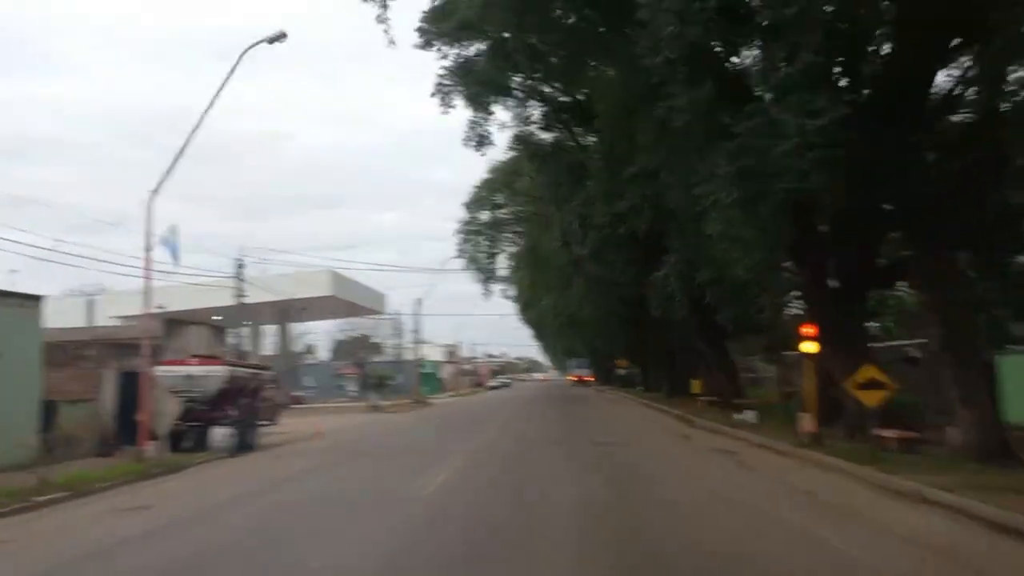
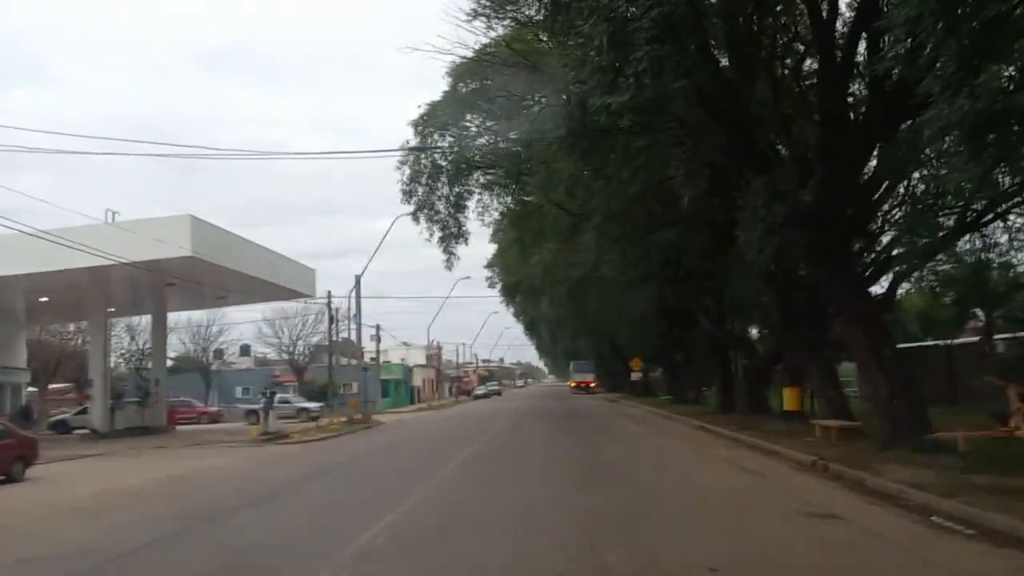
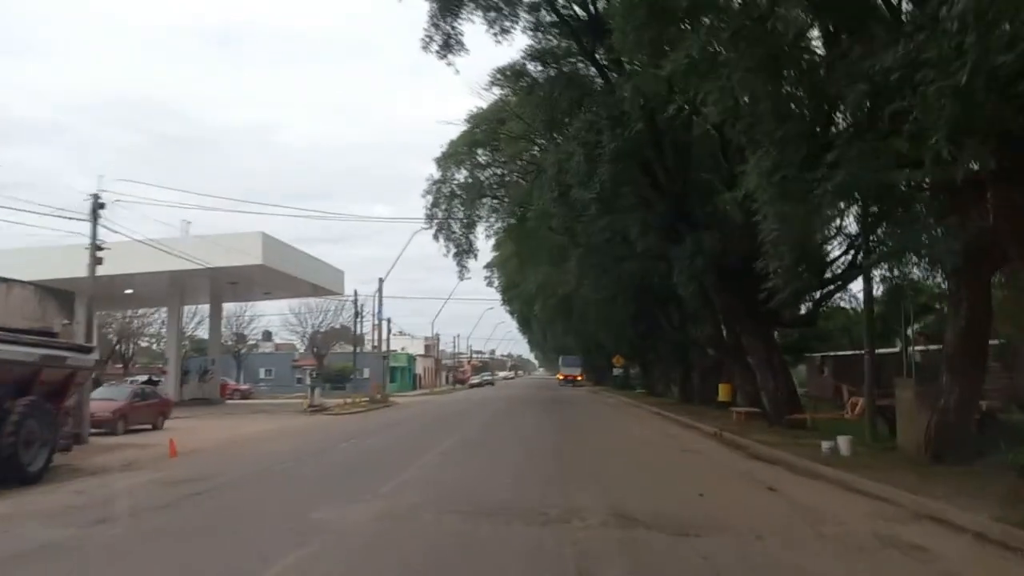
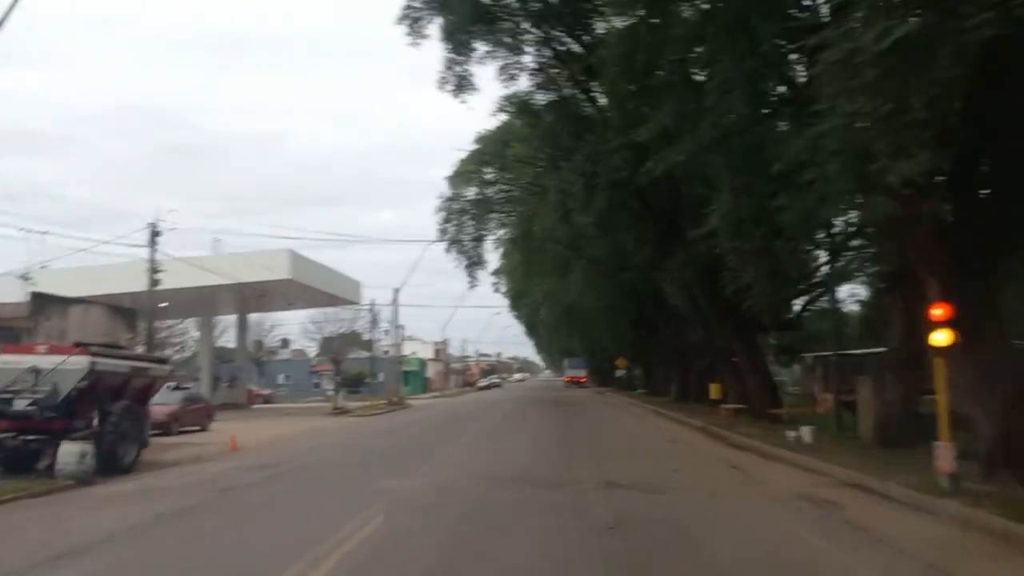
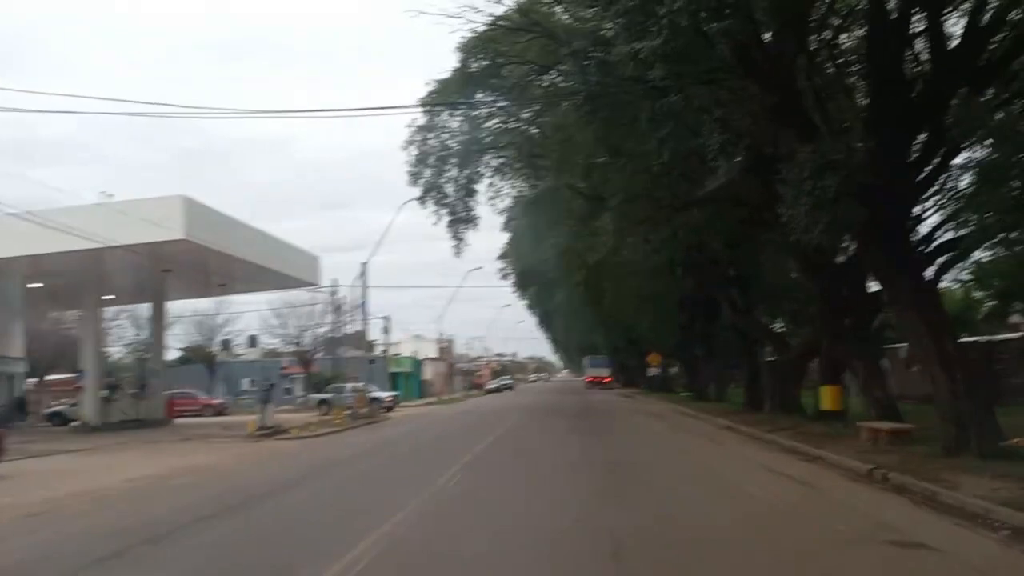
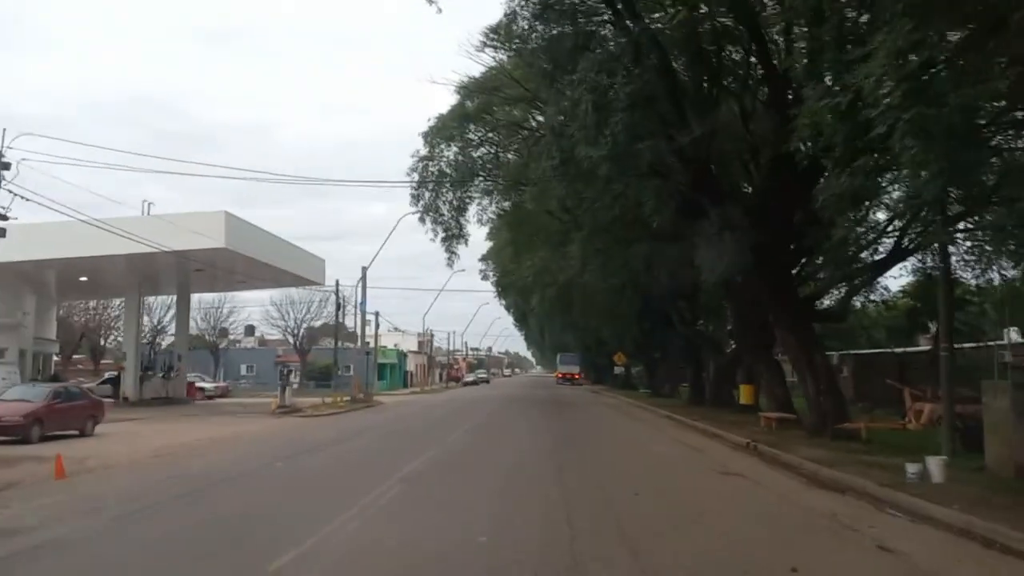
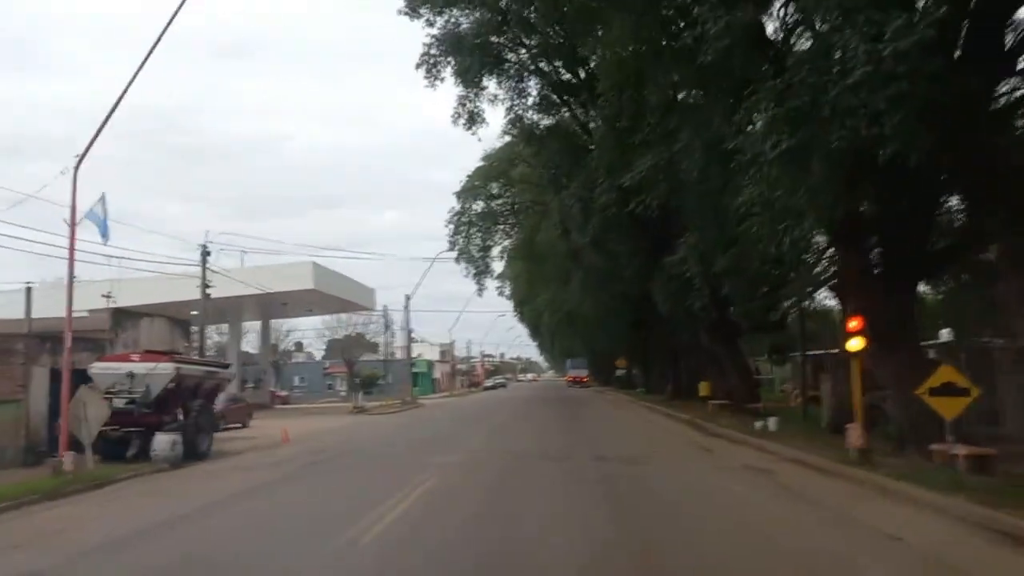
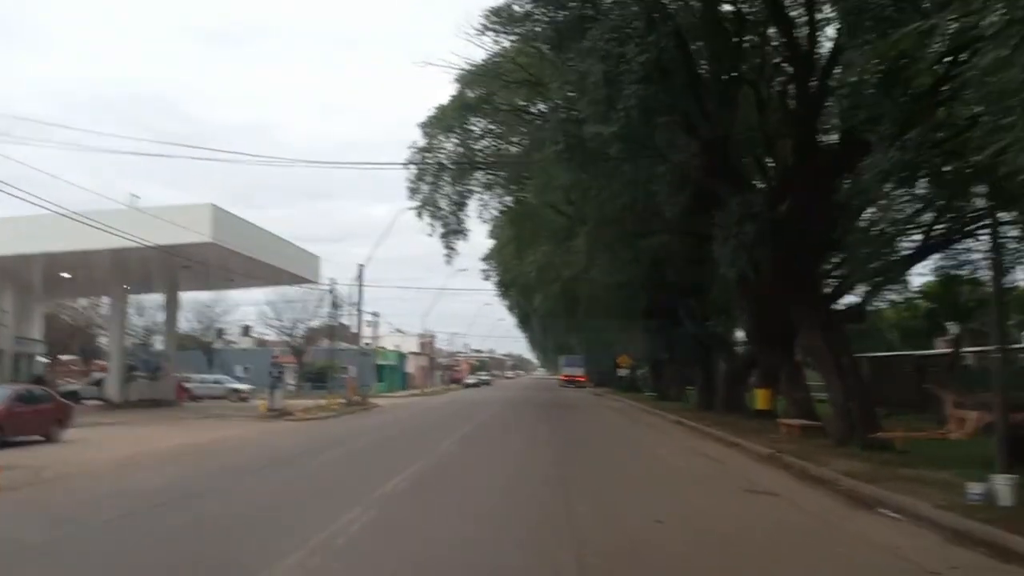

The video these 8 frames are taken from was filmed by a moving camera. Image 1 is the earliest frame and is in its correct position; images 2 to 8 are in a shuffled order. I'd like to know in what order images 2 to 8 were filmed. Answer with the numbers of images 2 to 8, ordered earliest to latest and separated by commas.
7, 4, 3, 6, 8, 2, 5
